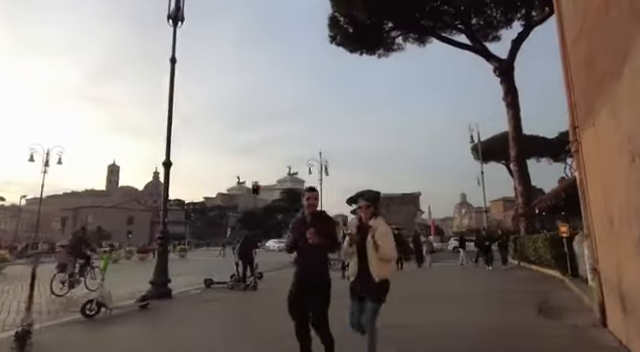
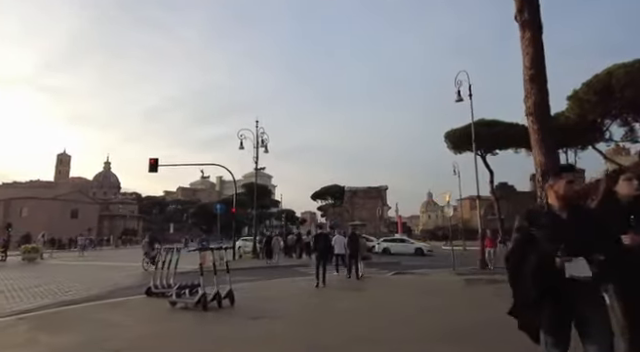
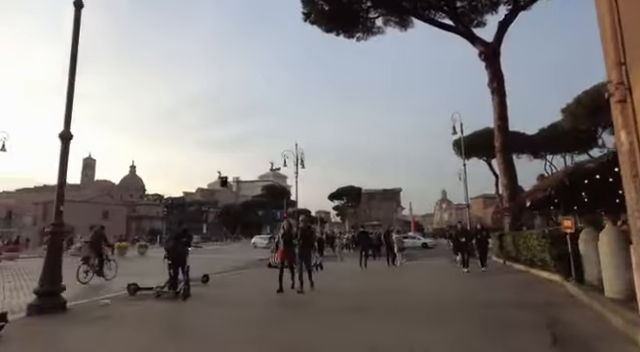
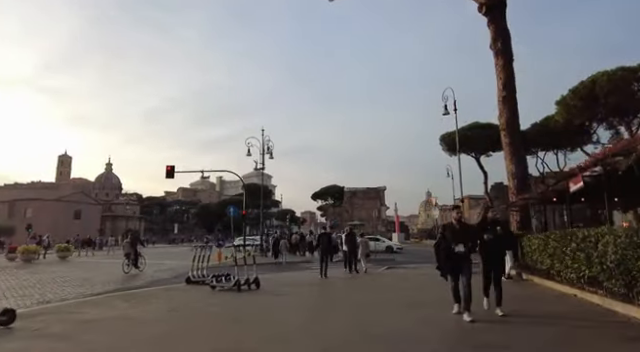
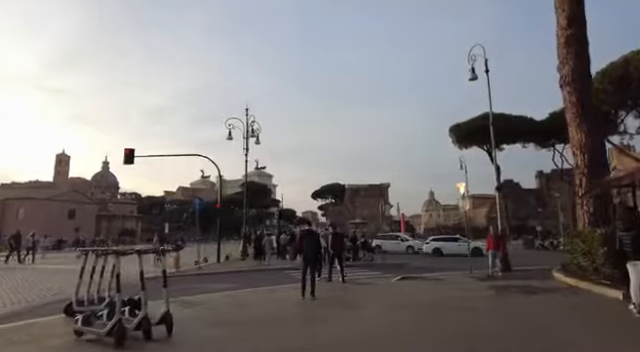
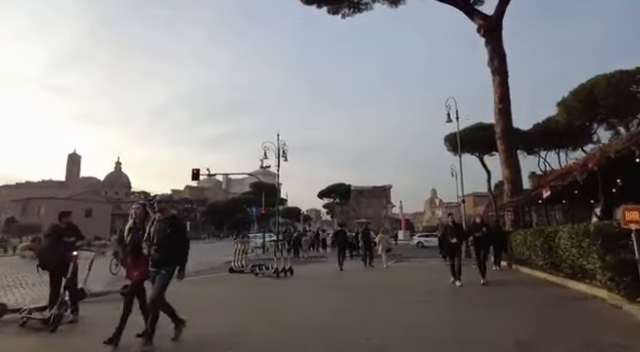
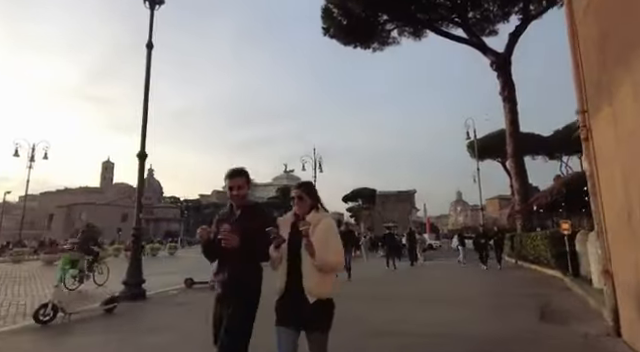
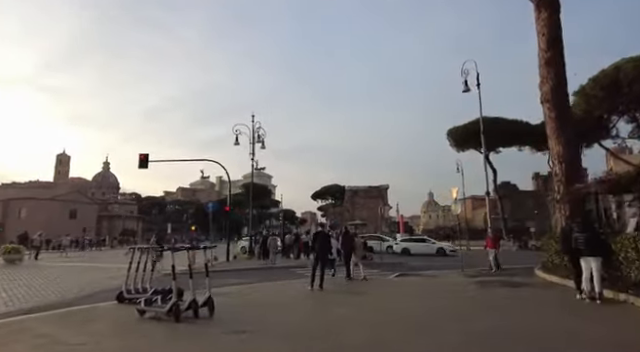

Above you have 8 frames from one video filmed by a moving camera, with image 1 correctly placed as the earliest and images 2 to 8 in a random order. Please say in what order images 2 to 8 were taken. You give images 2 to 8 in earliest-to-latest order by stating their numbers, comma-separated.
7, 3, 6, 4, 2, 8, 5
